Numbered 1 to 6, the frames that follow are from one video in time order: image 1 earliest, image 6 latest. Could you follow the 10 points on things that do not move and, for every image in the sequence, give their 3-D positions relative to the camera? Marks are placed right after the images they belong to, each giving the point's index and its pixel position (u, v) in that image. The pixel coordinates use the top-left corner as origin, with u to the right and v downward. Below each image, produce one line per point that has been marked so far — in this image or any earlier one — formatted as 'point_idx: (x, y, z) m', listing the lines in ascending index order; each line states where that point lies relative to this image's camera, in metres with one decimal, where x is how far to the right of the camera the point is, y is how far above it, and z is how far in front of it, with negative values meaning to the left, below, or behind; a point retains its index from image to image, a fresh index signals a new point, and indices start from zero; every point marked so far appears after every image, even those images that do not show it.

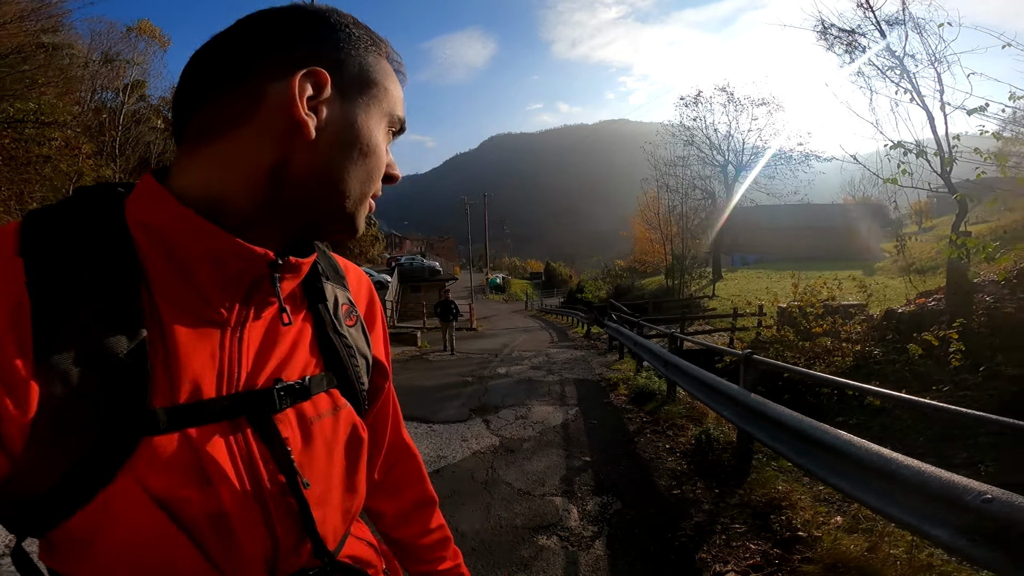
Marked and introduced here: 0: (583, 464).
0: (+0.6, -1.5, +4.6) m
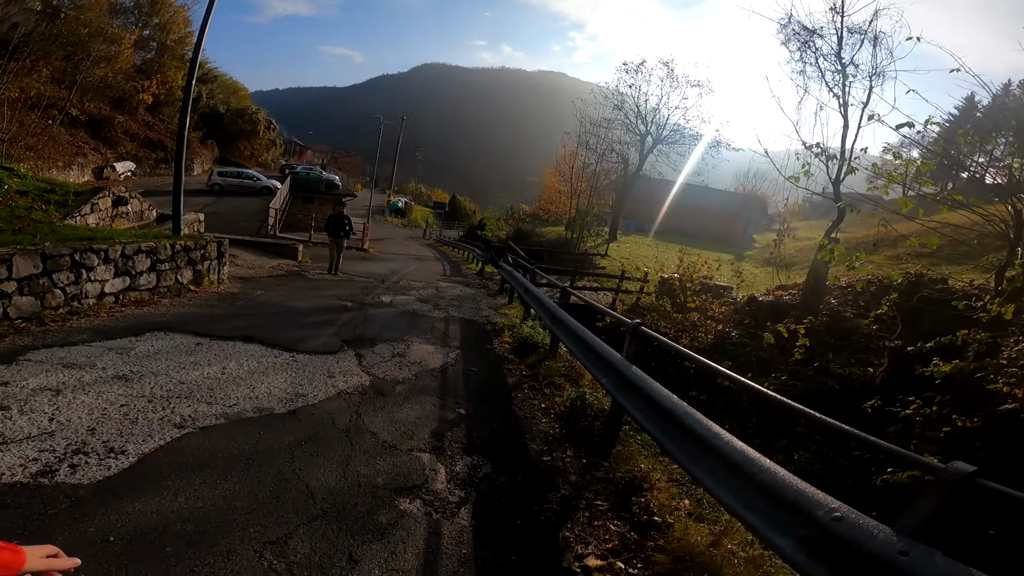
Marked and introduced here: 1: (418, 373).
0: (-0.5, -1.1, +4.4) m
1: (-1.0, -0.9, +5.4) m
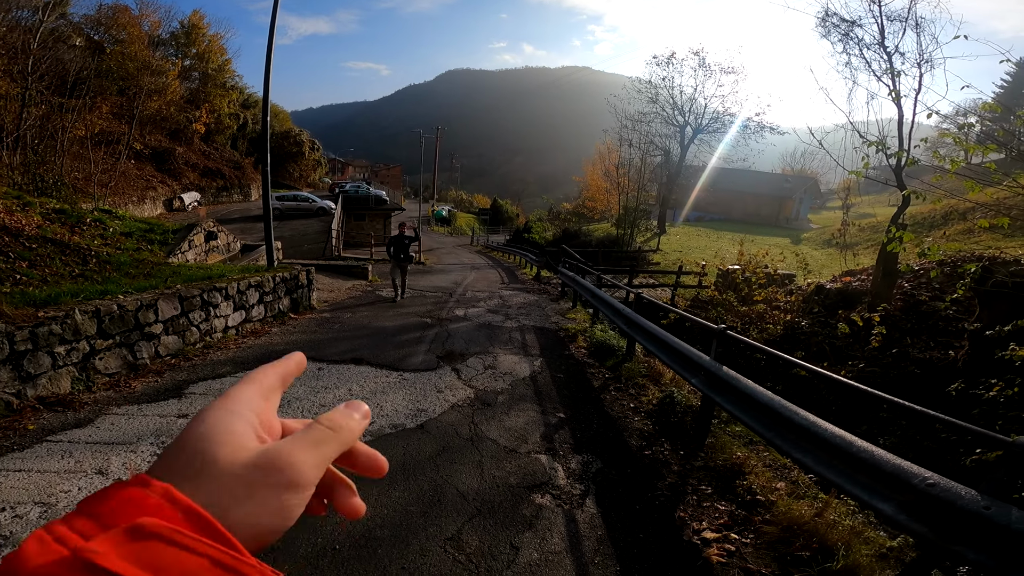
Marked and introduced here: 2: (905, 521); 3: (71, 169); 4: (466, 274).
0: (+0.4, -1.2, +4.9) m
1: (0.0, -1.1, +6.0) m
2: (+1.8, -1.1, +2.4) m
3: (-14.0, +4.4, +16.5) m
4: (-1.6, +0.4, +18.0) m
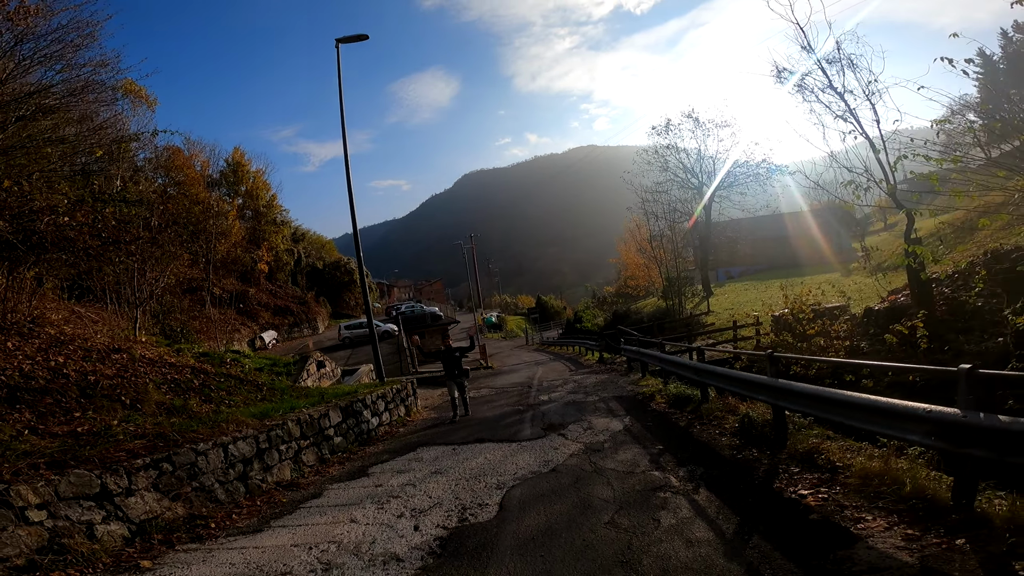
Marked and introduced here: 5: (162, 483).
0: (+1.7, -1.9, +6.0) m
1: (+1.4, -2.0, +7.1) m
2: (+2.7, -1.0, +3.5) m
3: (-12.2, -1.3, +19.4) m
4: (+0.8, -3.0, +19.2) m
5: (-3.0, -1.7, +4.5) m
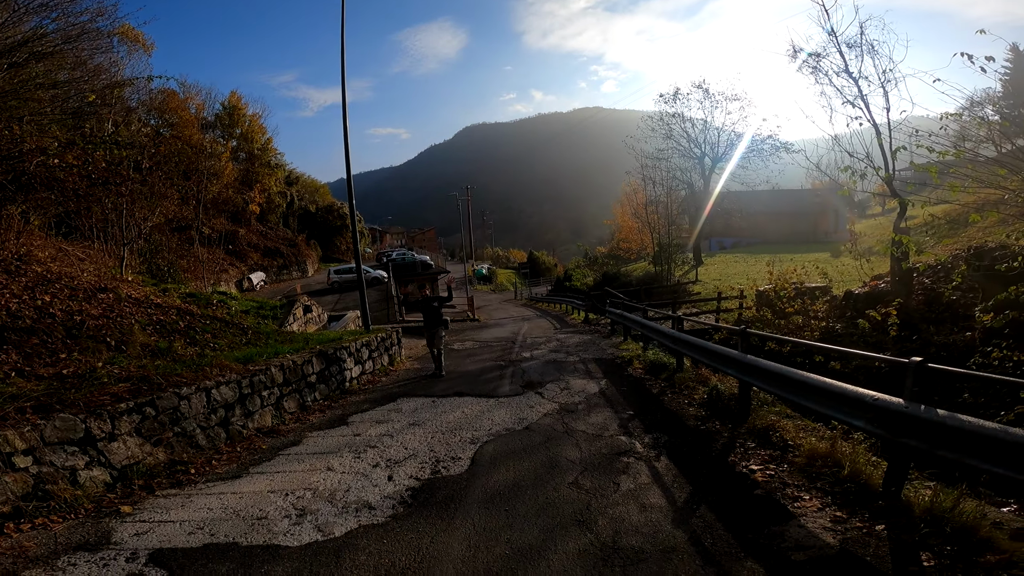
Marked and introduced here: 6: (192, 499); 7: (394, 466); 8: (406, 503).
0: (+1.4, -1.5, +6.2) m
1: (+1.1, -1.5, +7.4) m
2: (+2.5, -1.0, +3.7) m
3: (-12.6, +1.2, +19.3) m
4: (+0.3, -1.4, +19.5) m
5: (-3.2, -1.2, +4.6) m
6: (-2.6, -1.6, +4.2) m
7: (-1.1, -1.6, +4.9) m
8: (-0.8, -1.7, +4.1) m
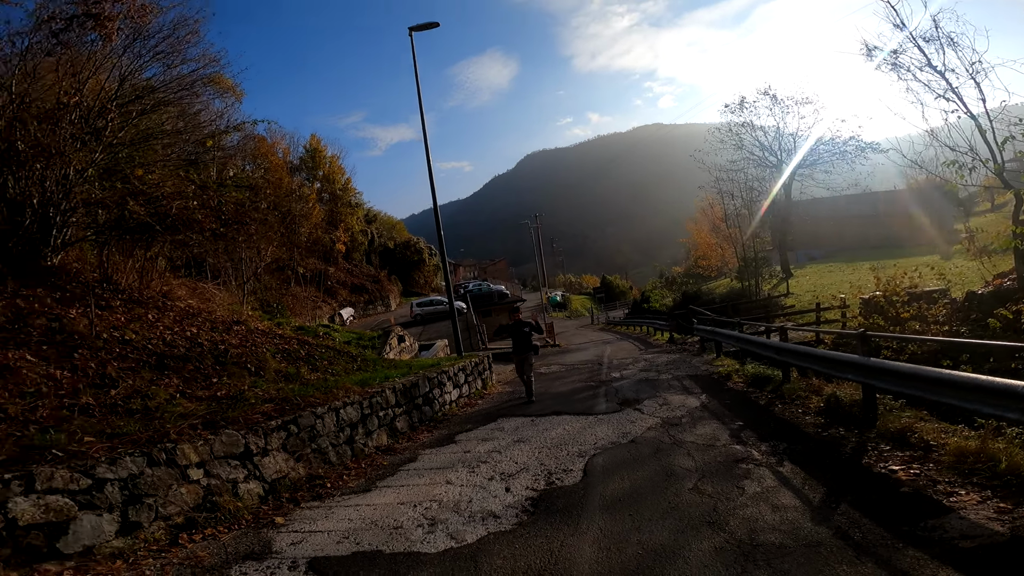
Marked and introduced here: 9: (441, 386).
0: (+2.6, -1.6, +6.1) m
1: (+2.5, -1.7, +7.2) m
2: (+3.4, -0.9, +3.4) m
3: (-9.6, -0.4, +21.0) m
4: (+3.3, -2.2, +19.4) m
5: (-2.2, -1.5, +5.1) m
6: (-1.6, -1.9, +4.6) m
7: (0.0, -1.8, +5.1) m
8: (+0.1, -1.8, +4.2) m
9: (-1.1, -1.6, +8.4) m
